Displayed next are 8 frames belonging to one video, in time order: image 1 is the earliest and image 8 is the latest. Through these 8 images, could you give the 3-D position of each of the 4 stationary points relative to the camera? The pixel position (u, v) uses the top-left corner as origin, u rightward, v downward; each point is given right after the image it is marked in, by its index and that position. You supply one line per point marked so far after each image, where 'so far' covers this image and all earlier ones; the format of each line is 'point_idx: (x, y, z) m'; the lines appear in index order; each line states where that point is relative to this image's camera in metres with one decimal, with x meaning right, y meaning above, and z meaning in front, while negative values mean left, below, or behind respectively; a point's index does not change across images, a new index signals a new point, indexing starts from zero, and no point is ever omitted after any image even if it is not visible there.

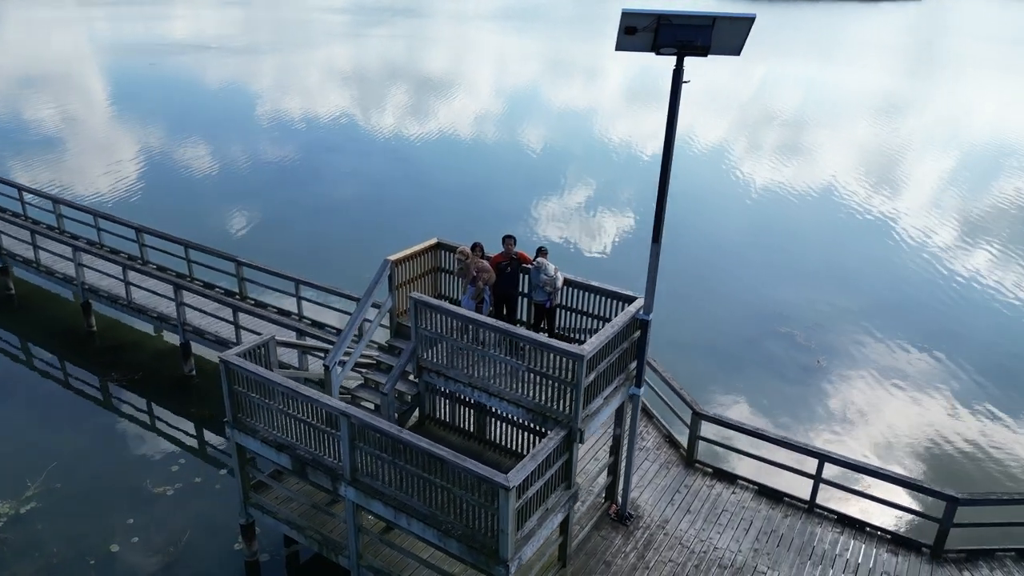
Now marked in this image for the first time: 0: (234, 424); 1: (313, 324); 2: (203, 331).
0: (-3.3, -1.6, +9.0) m
1: (-3.6, -0.6, +13.7) m
2: (-5.4, -0.8, +13.4) m
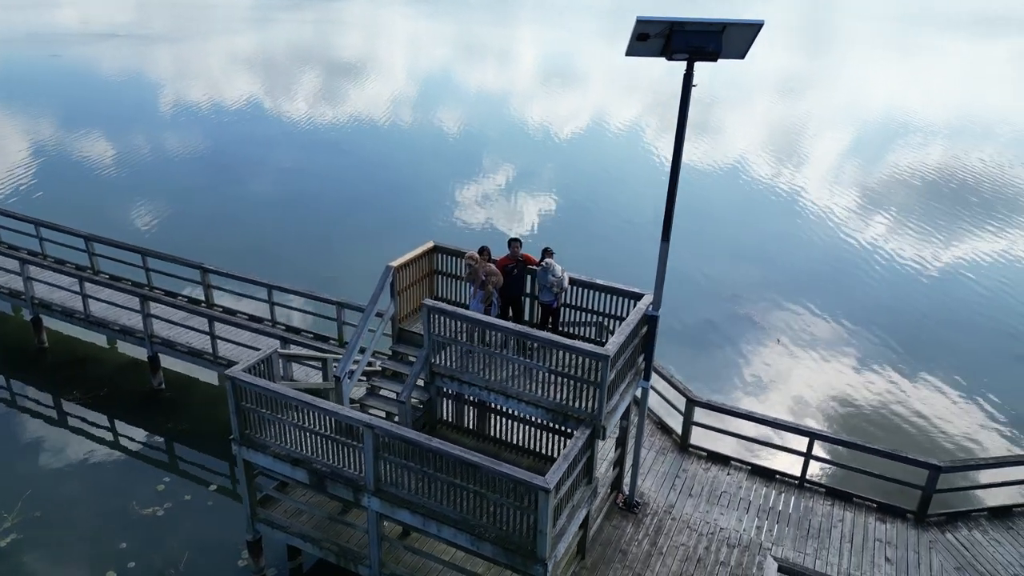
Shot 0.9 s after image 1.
0: (-3.1, -1.8, +8.9) m
1: (-3.9, -0.7, +13.4) m
2: (-5.8, -0.9, +13.0) m
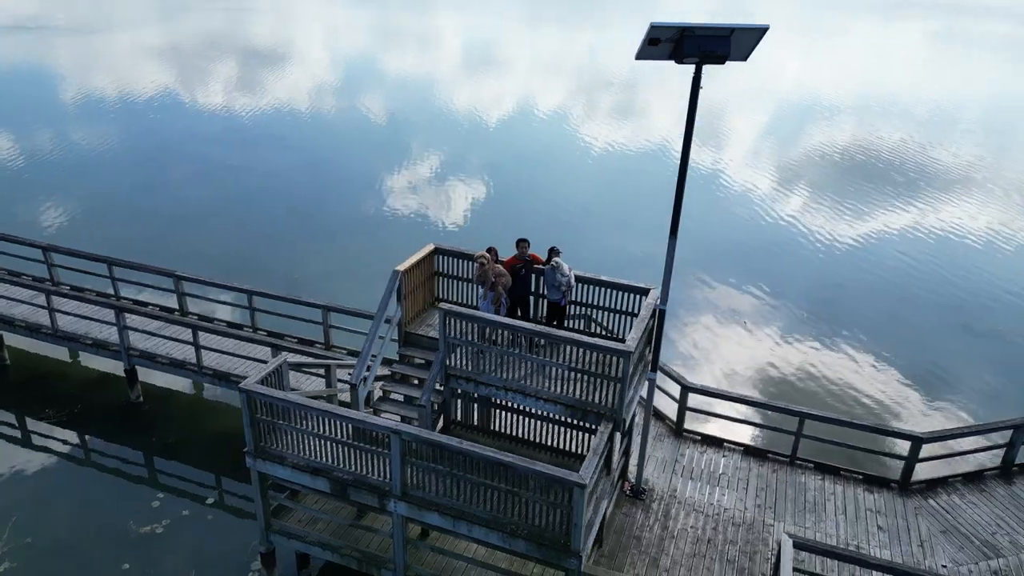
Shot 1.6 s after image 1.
0: (-2.9, -1.9, +8.8) m
1: (-4.2, -0.8, +13.2) m
2: (-5.9, -1.1, +12.6) m
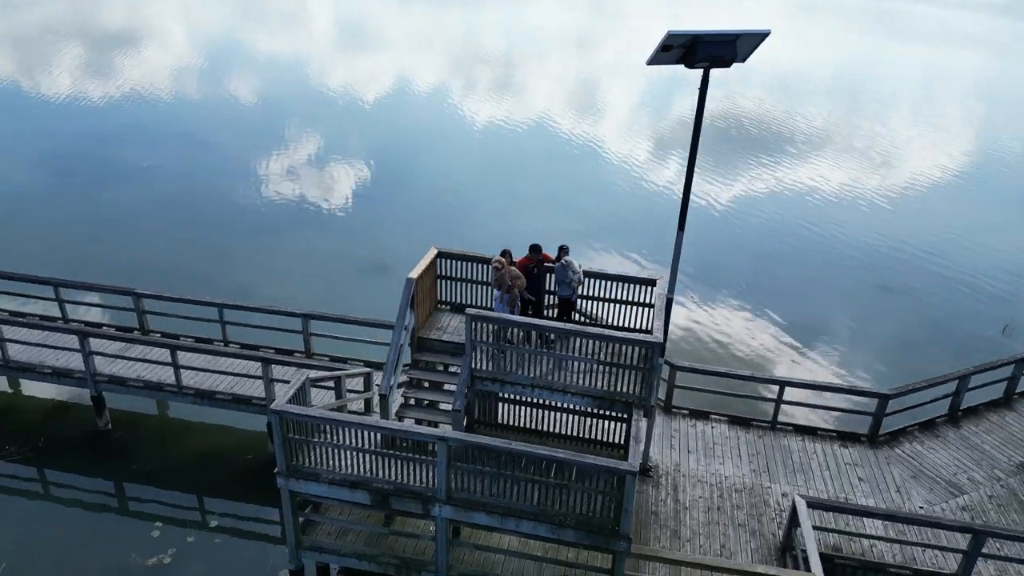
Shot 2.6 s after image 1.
0: (-2.6, -2.1, +8.7) m
1: (-4.5, -1.0, +12.9) m
2: (-6.1, -1.4, +12.1) m
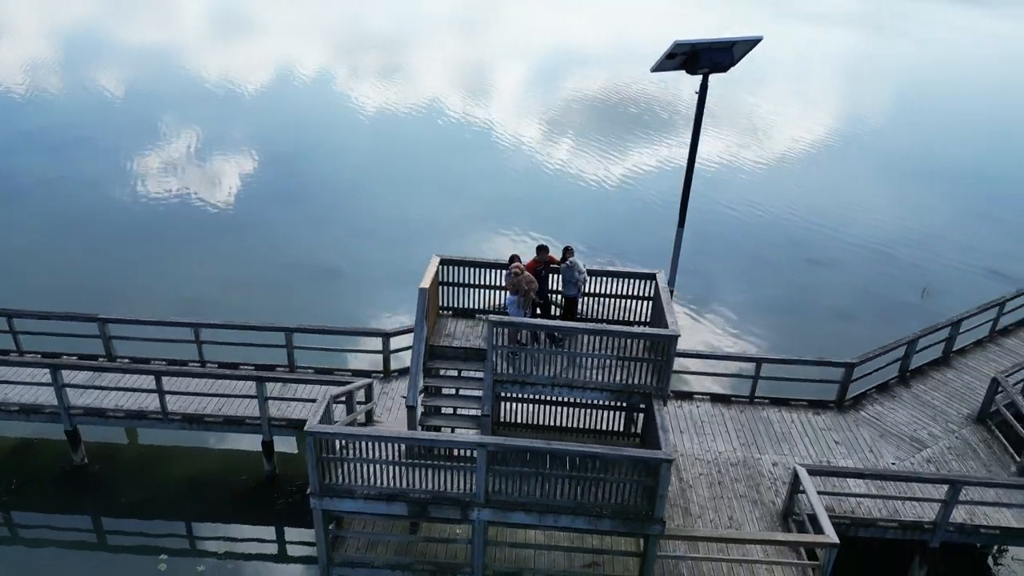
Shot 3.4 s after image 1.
0: (-2.2, -2.3, +8.7) m
1: (-4.7, -1.3, +12.5) m
2: (-6.2, -1.8, +11.5) m
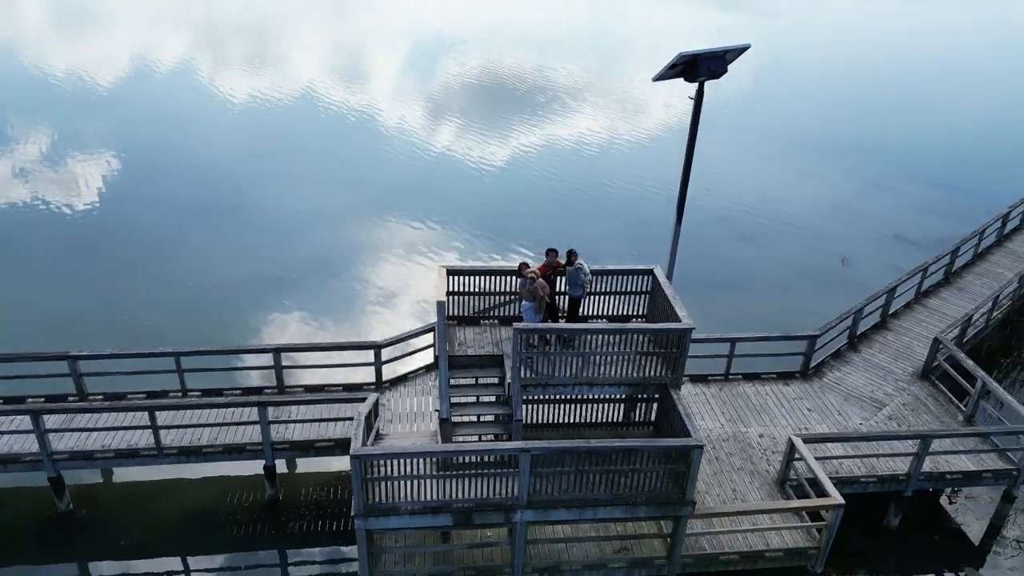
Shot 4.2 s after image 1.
0: (-1.7, -2.6, +8.7) m
1: (-4.8, -1.7, +12.2) m
2: (-6.1, -2.4, +11.0) m
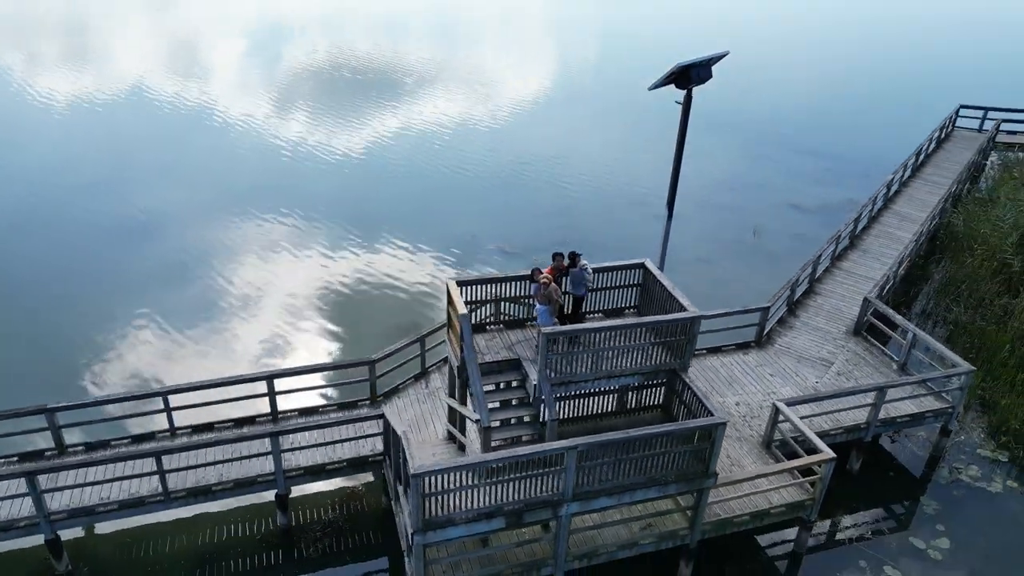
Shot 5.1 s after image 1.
0: (-1.0, -2.8, +8.9) m
1: (-4.8, -2.2, +11.8) m
2: (-5.8, -3.0, +10.4) m
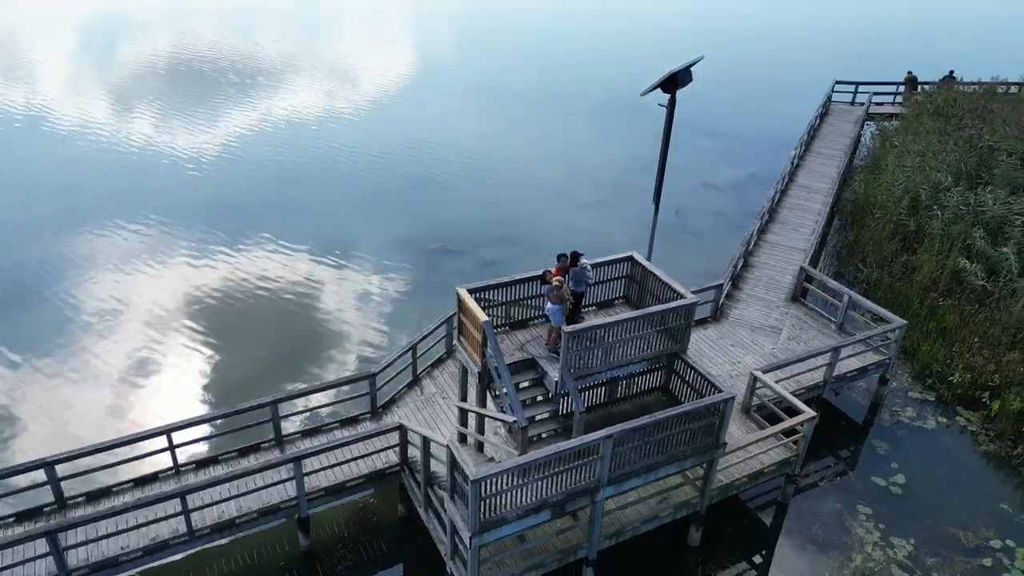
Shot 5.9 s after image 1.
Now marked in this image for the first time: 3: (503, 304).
0: (-0.4, -3.0, +9.3) m
1: (-4.6, -2.6, +11.5) m
2: (-5.3, -3.6, +10.0) m
3: (-0.2, -0.3, +11.3) m
